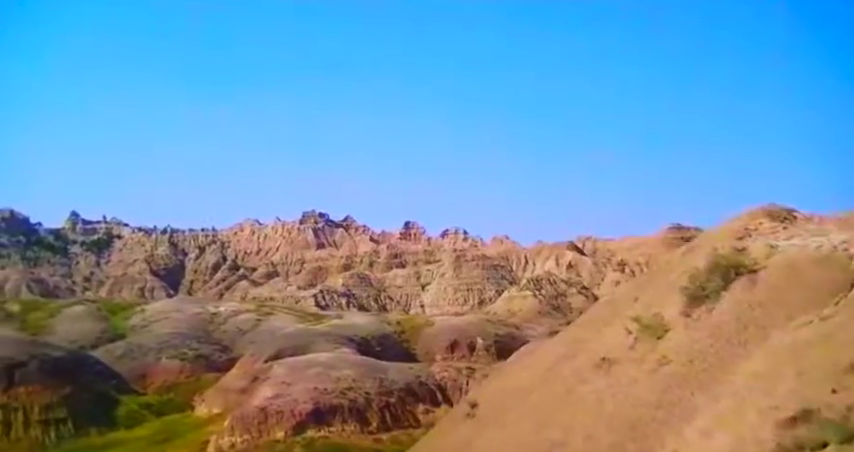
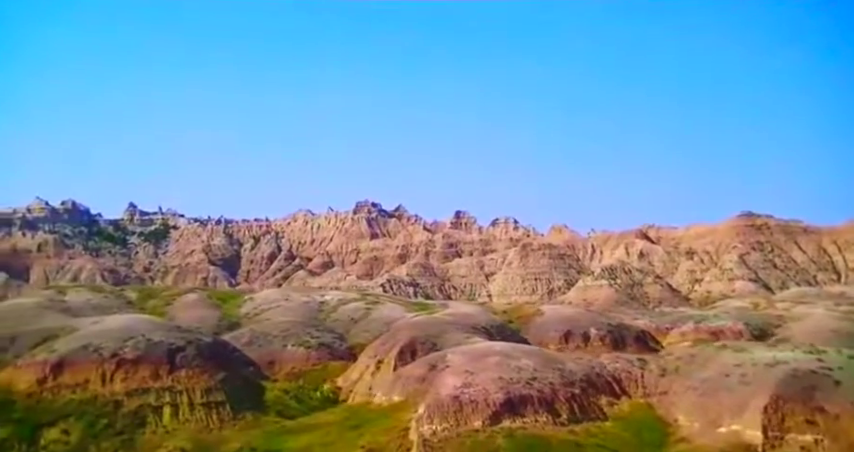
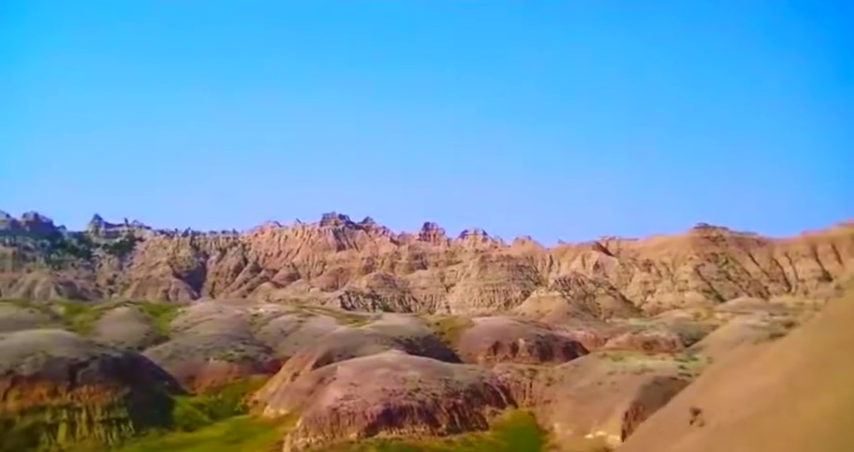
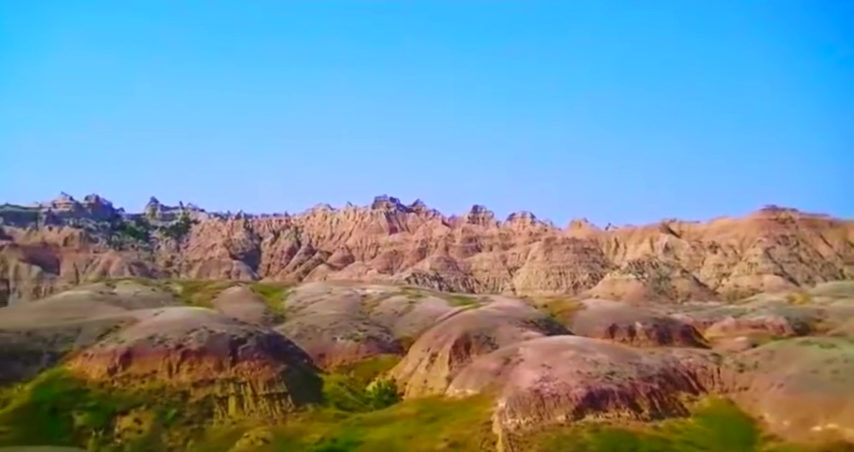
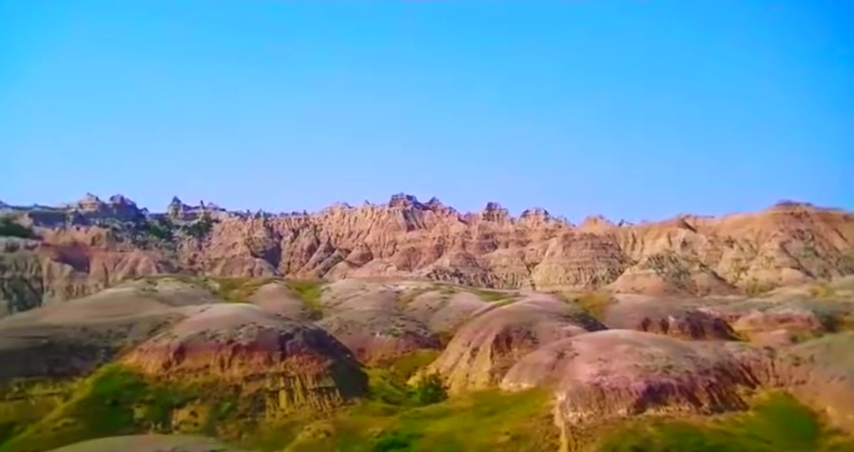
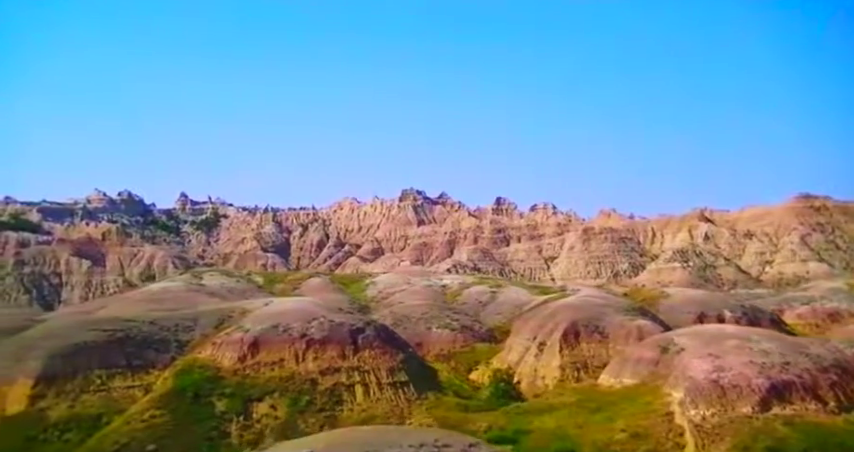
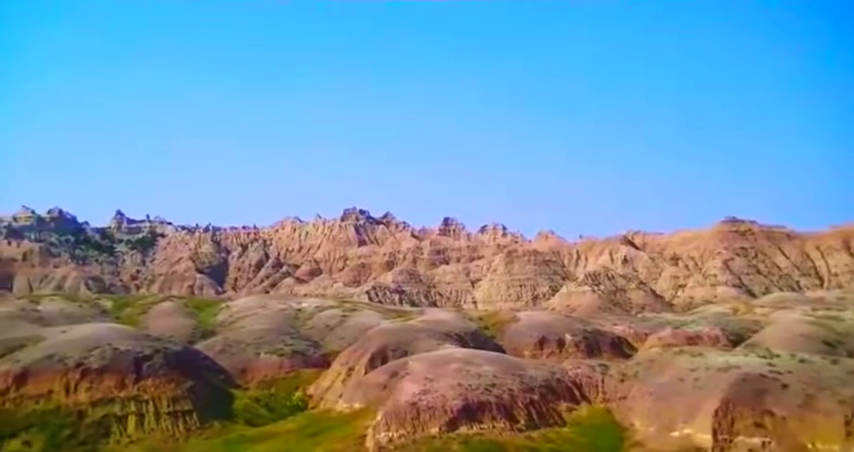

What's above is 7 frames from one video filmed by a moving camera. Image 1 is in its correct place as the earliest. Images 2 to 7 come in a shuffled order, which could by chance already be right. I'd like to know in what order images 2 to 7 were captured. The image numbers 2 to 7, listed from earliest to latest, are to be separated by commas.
3, 7, 2, 4, 5, 6
